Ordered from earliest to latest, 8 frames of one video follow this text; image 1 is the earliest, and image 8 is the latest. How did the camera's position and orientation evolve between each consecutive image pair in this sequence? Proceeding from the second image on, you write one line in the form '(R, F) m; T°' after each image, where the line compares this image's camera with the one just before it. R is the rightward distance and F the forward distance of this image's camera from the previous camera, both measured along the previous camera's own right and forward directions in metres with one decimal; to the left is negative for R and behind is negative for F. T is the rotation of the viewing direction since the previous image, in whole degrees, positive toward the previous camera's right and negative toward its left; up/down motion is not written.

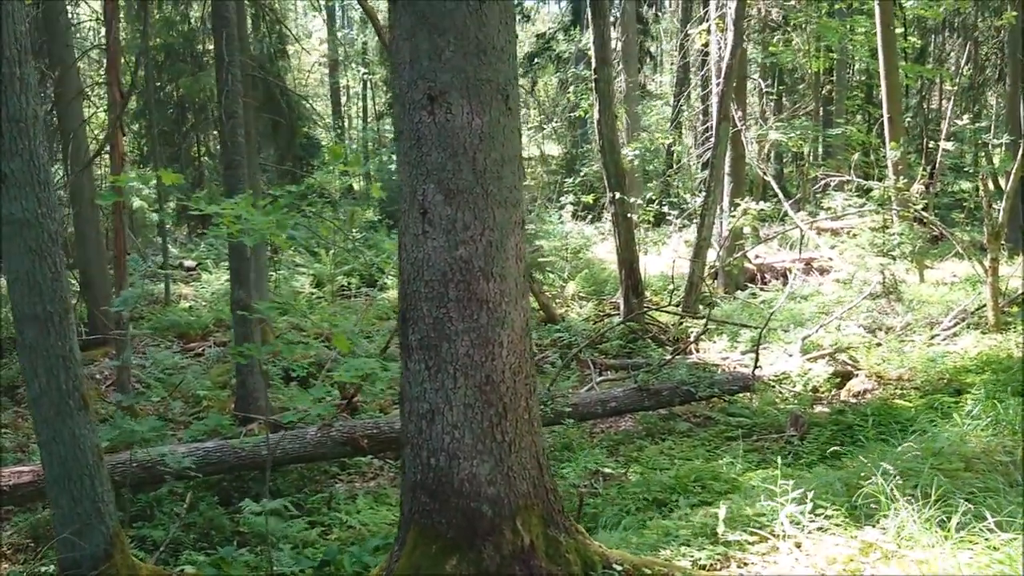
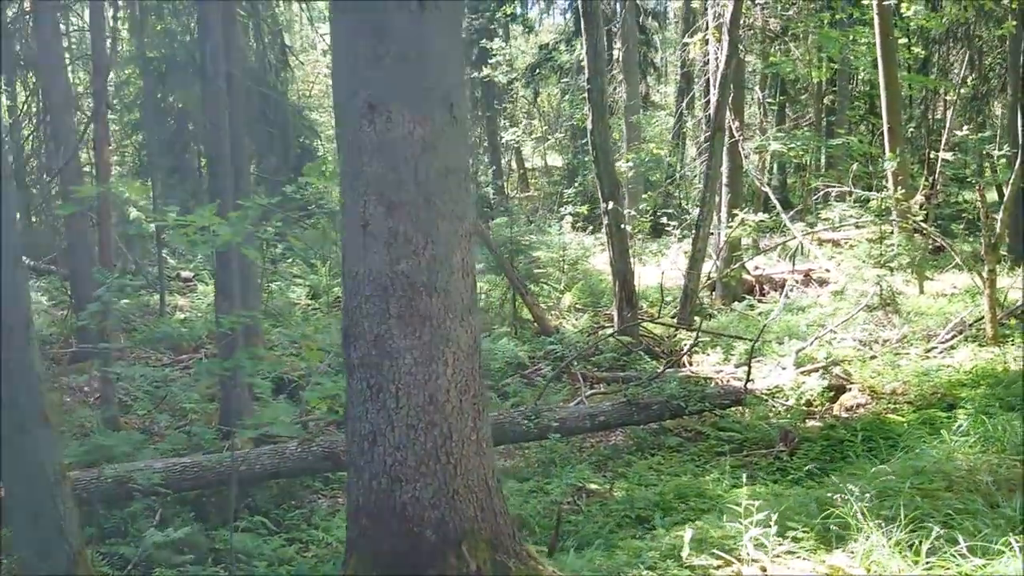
(+0.2, +0.1) m; 0°
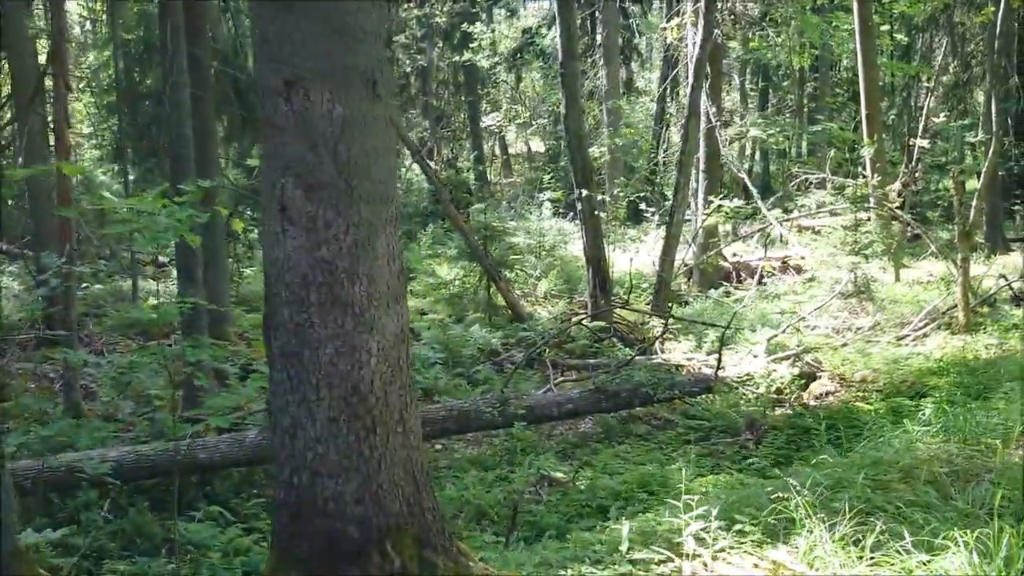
(+0.1, +0.1) m; +1°
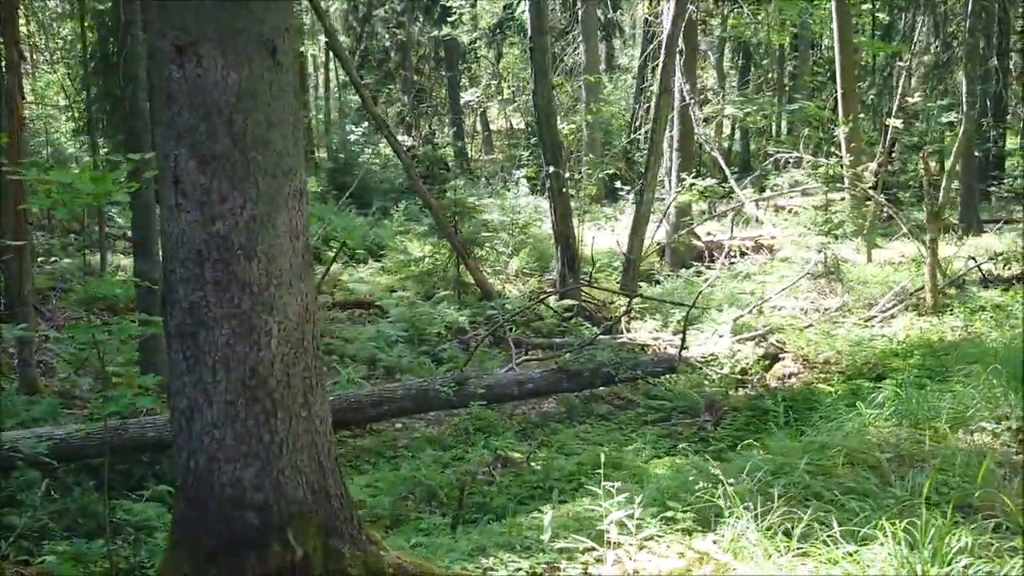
(+0.2, +0.1) m; +1°
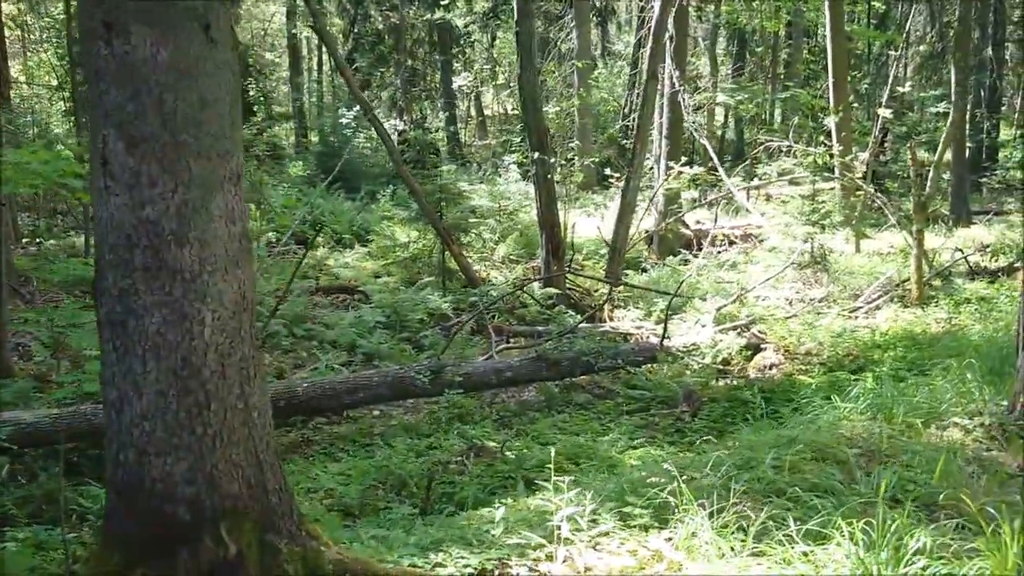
(+0.1, +0.1) m; 0°
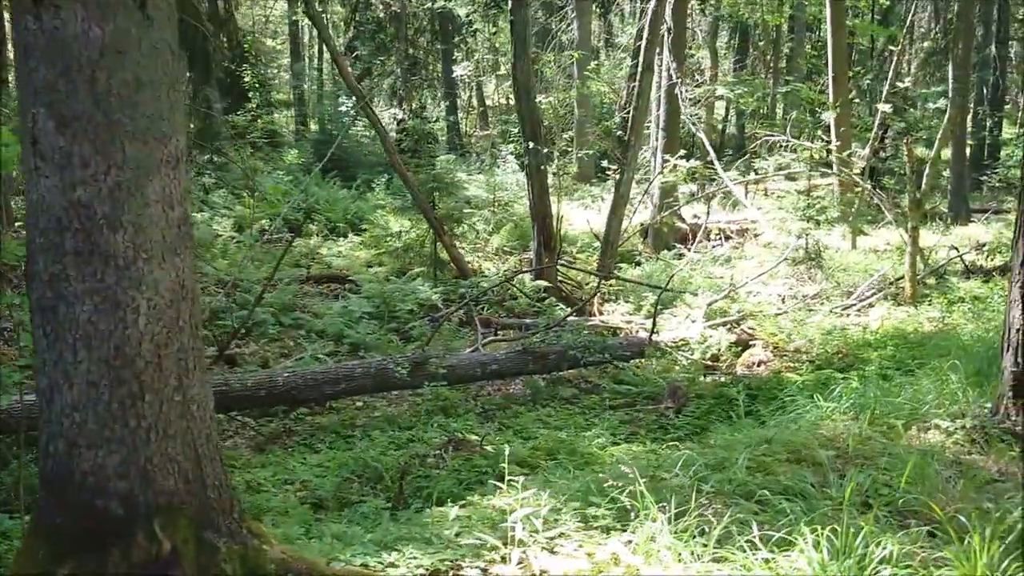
(+0.1, +0.1) m; 0°
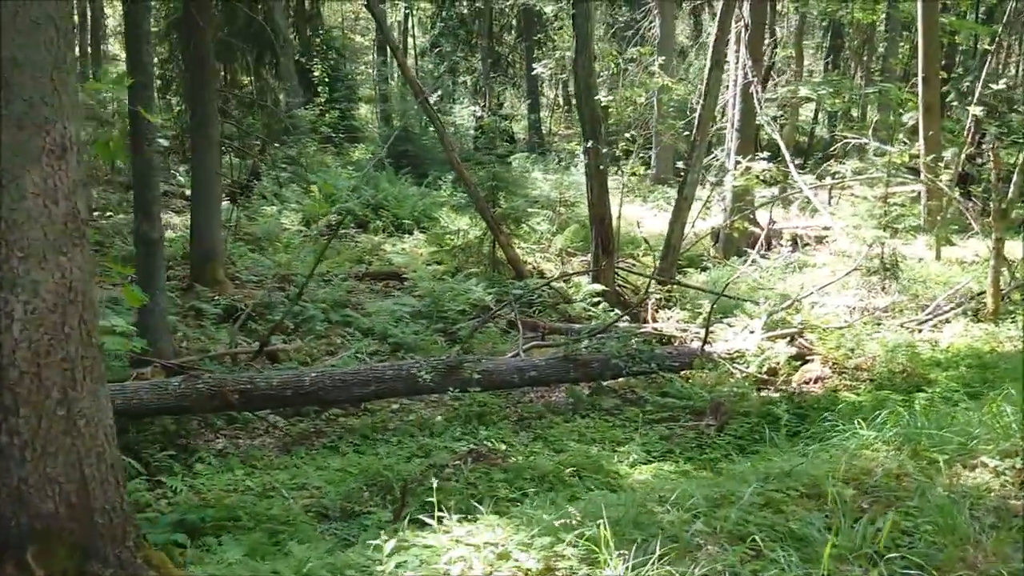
(+0.3, +0.3) m; -5°
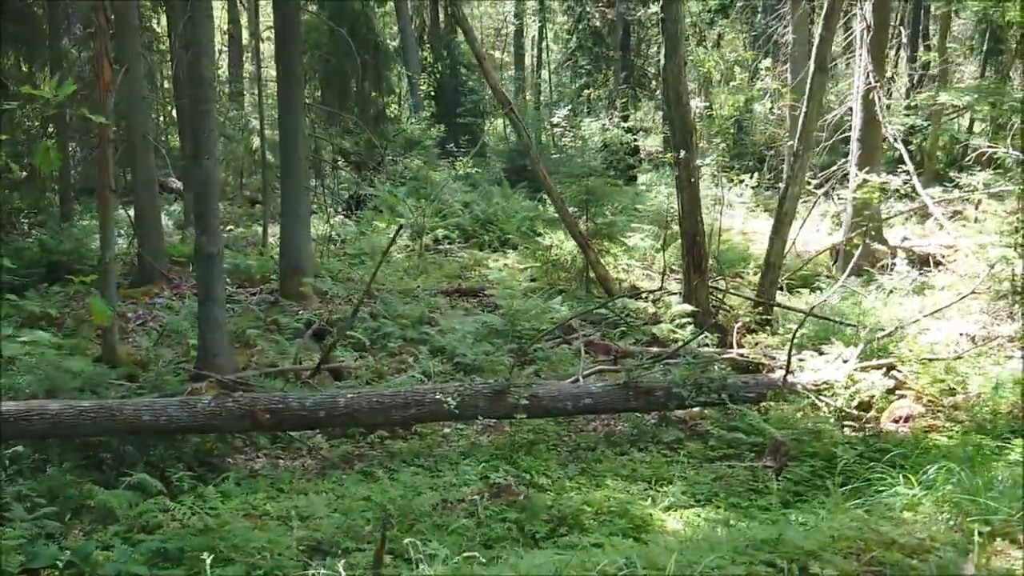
(+0.6, +0.5) m; -9°
